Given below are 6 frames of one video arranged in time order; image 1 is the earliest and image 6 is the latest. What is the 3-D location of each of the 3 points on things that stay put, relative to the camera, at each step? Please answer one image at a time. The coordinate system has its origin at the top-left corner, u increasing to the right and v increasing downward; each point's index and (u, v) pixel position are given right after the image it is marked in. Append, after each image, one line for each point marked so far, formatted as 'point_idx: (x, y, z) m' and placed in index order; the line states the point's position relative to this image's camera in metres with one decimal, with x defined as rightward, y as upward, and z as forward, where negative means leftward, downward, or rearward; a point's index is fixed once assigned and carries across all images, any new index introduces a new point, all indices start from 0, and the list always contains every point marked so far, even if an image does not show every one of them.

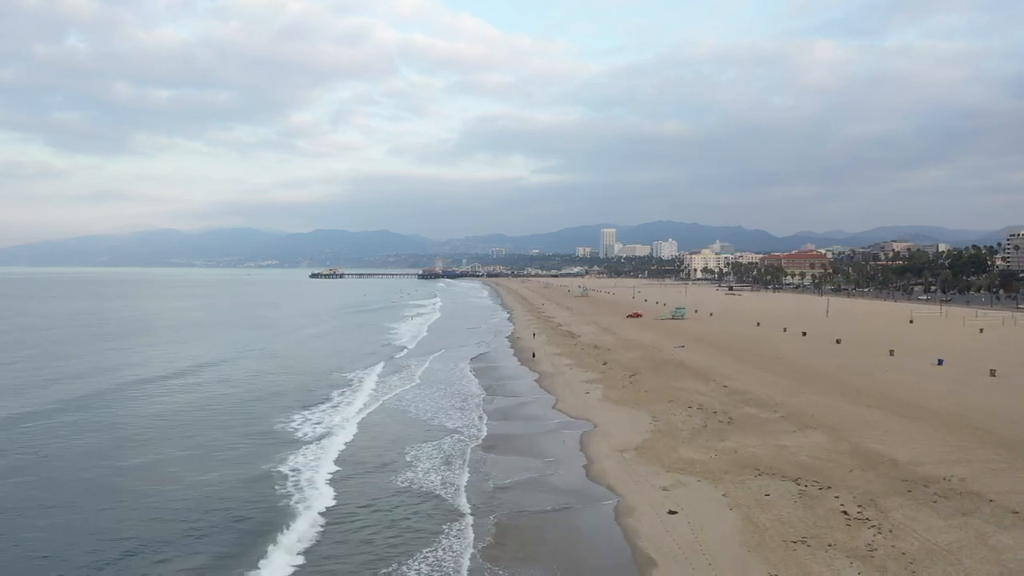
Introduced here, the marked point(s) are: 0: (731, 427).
0: (+4.7, -3.0, +13.9) m
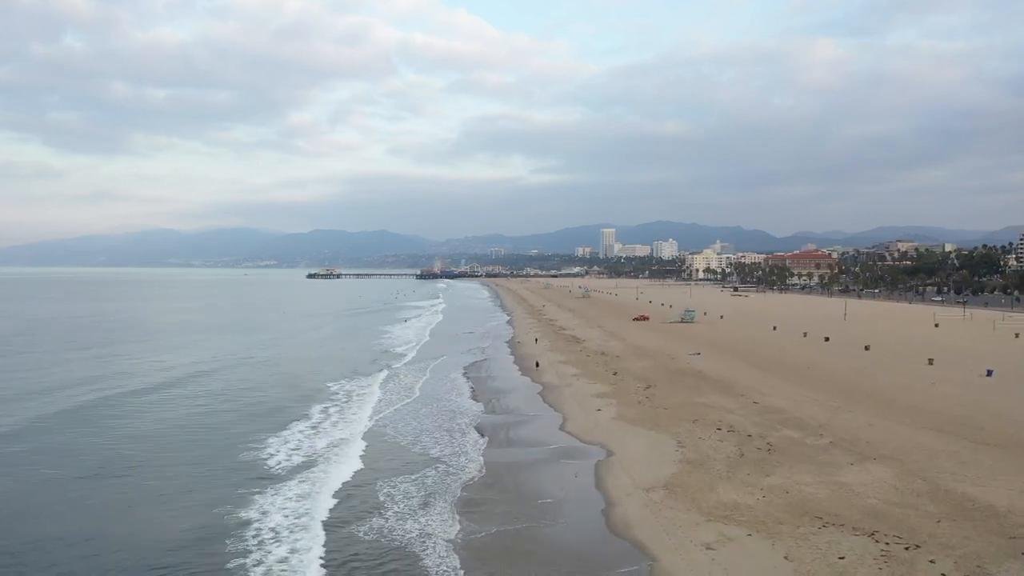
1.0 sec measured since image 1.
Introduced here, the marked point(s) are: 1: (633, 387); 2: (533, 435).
0: (+4.7, -3.0, +11.7) m
1: (+3.5, -2.8, +18.9) m
2: (+0.4, -3.3, +14.5) m
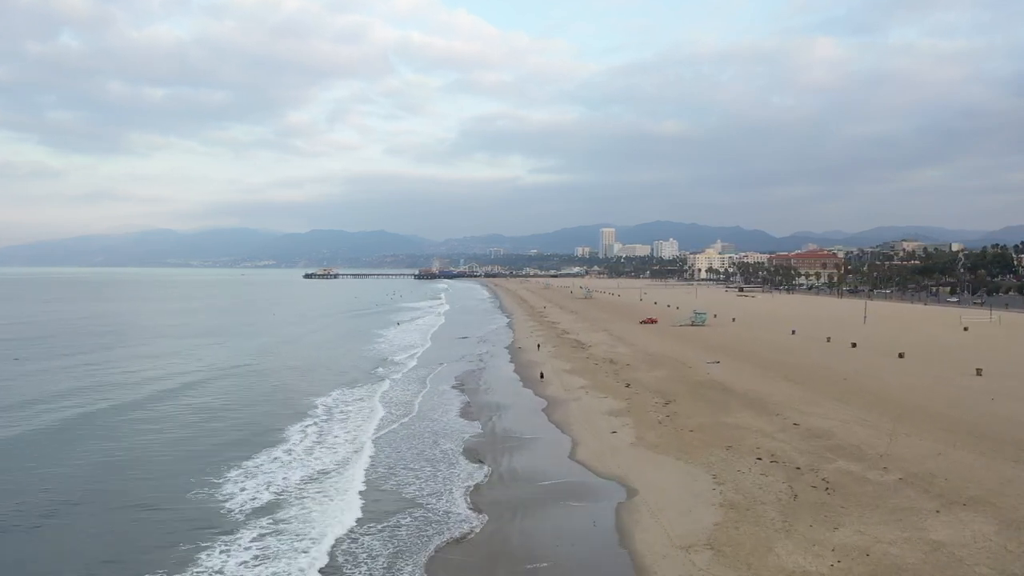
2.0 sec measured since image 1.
0: (+4.7, -3.1, +9.5) m
1: (+3.5, -2.9, +16.7) m
2: (+0.4, -3.3, +12.3) m
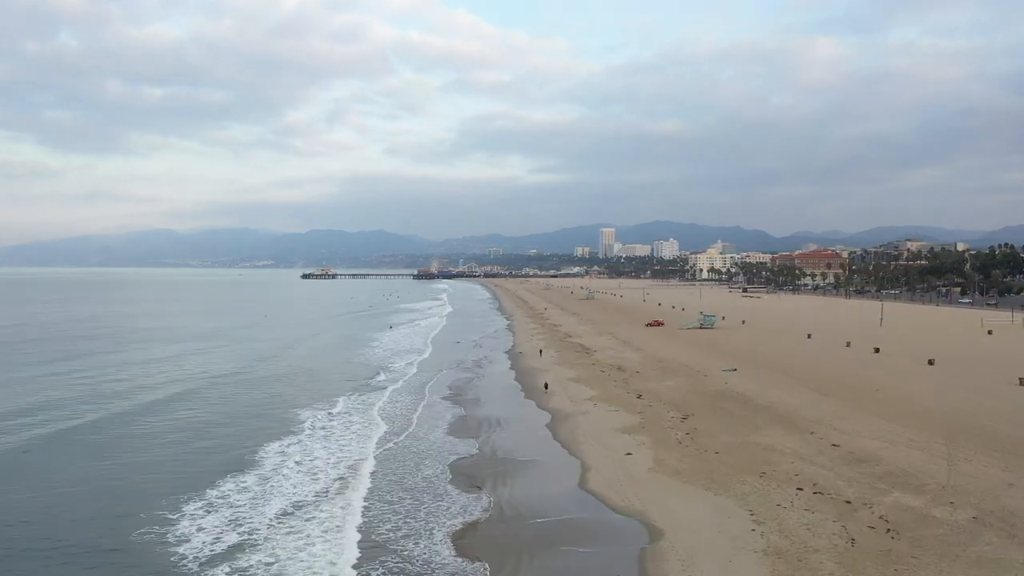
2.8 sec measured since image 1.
0: (+4.8, -3.2, +7.9) m
1: (+3.5, -3.0, +15.1) m
2: (+0.4, -3.4, +10.7) m
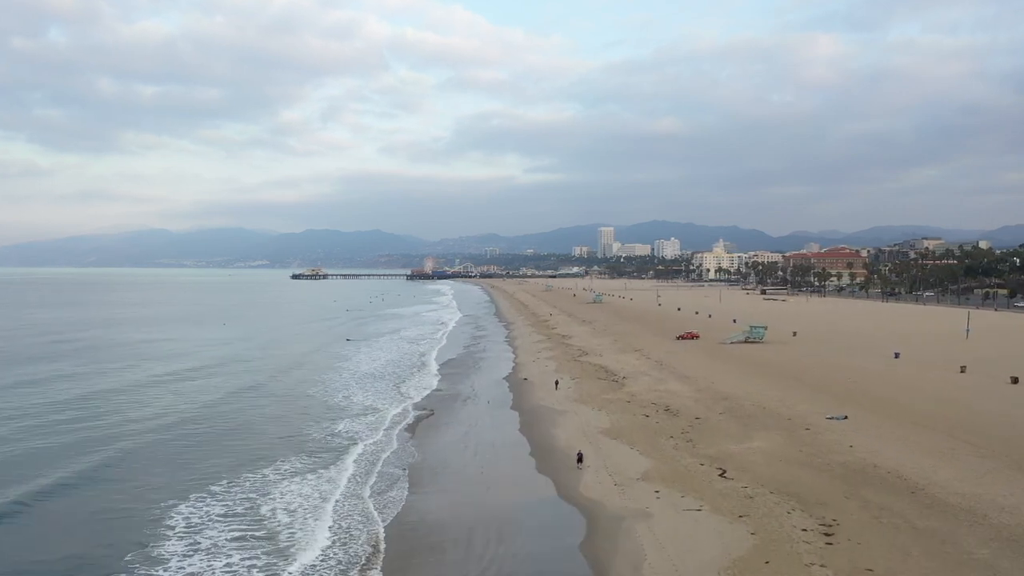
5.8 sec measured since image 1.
0: (+4.9, -3.4, +1.4) m
1: (+3.7, -3.2, +8.5) m
2: (+0.6, -3.6, +4.1) m
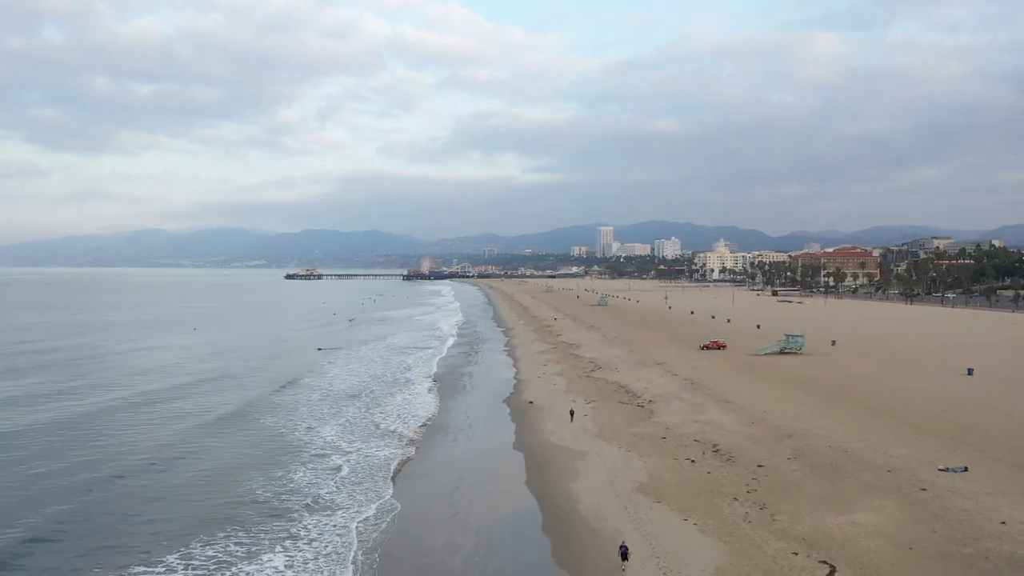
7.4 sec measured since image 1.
0: (+5.0, -3.5, -2.2) m
1: (+3.8, -3.3, +4.9) m
2: (+0.7, -3.7, +0.5) m
